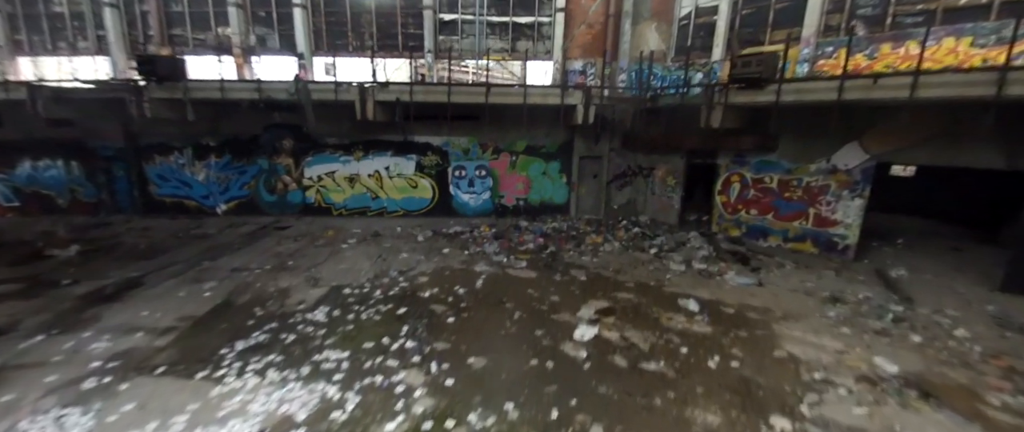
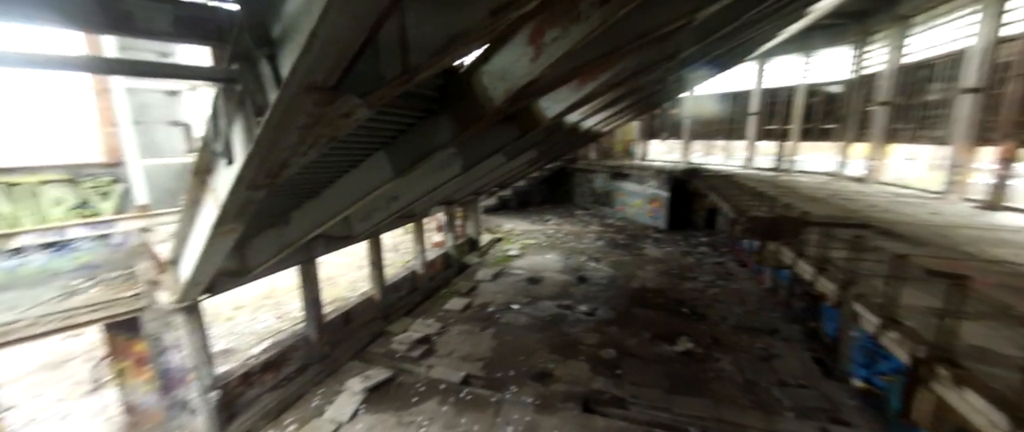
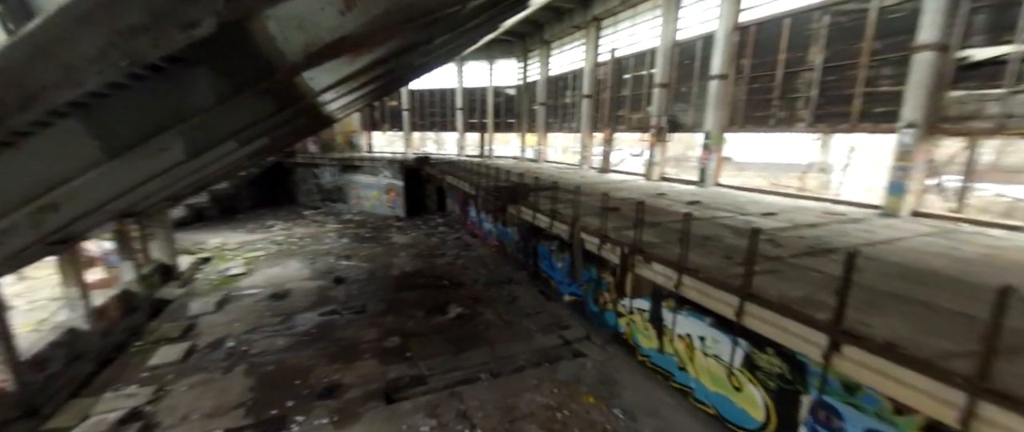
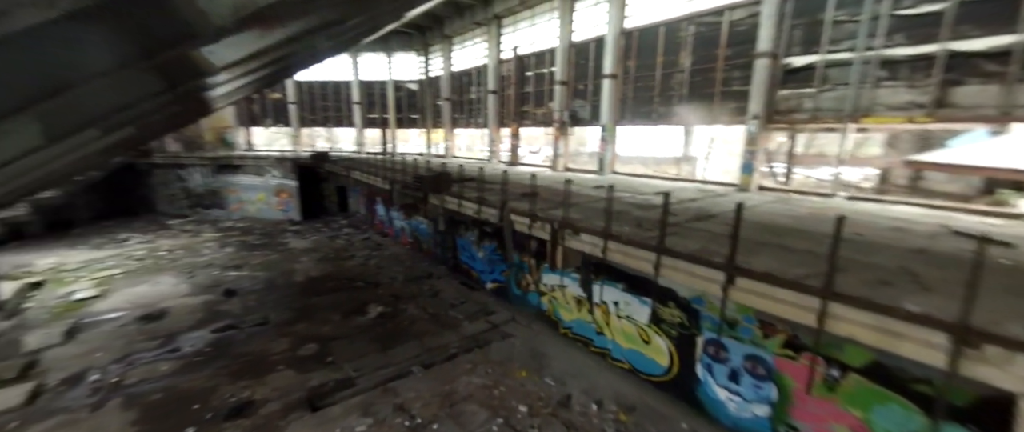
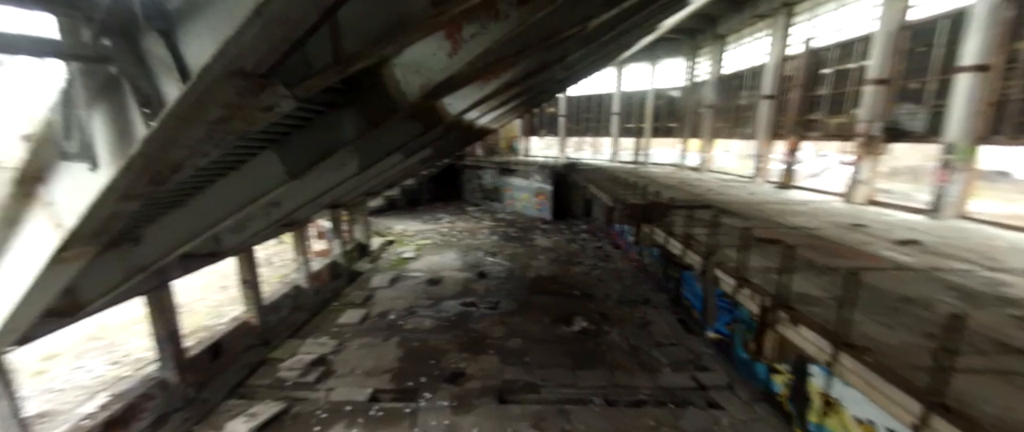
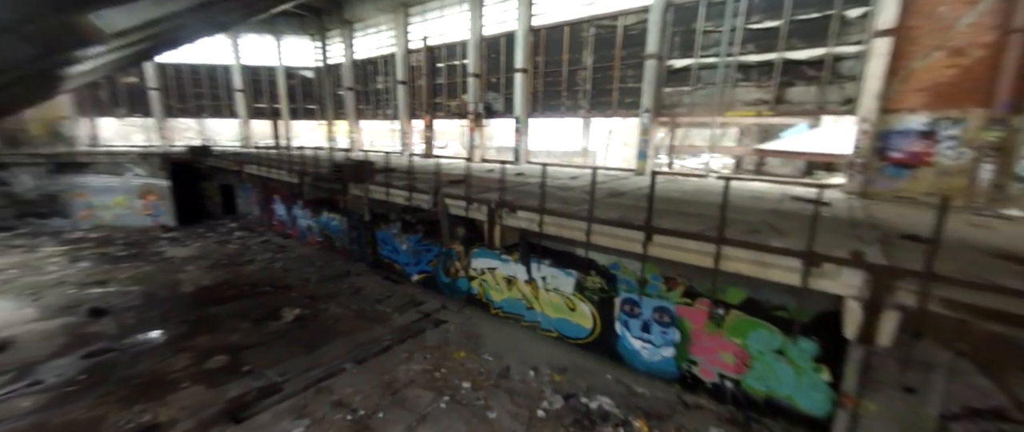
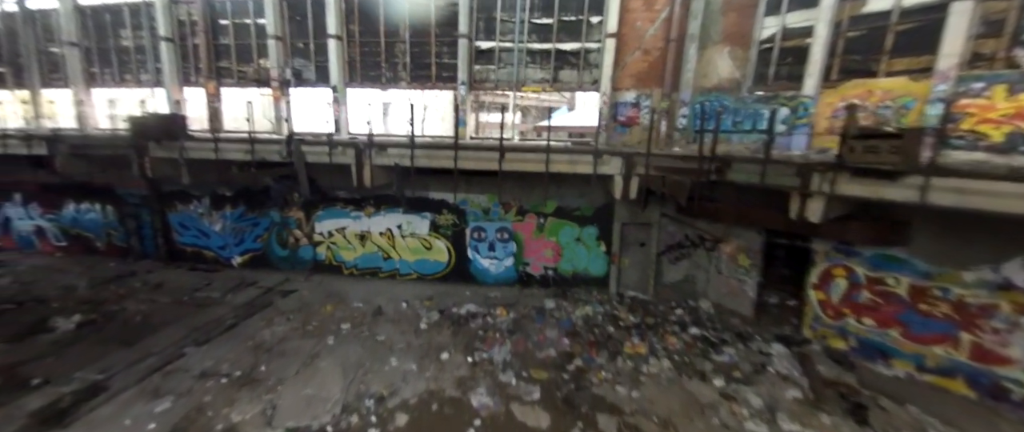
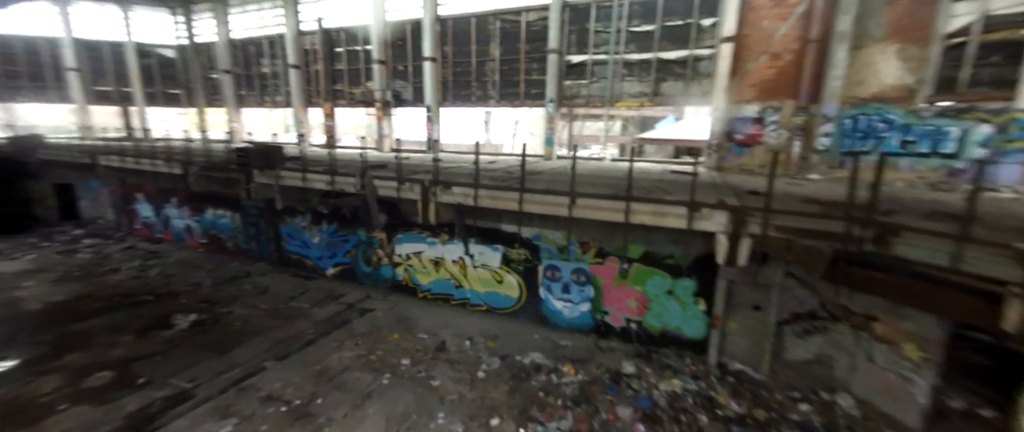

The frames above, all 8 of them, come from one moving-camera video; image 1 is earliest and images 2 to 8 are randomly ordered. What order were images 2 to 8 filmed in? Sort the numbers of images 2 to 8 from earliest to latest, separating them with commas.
7, 8, 6, 4, 3, 5, 2
